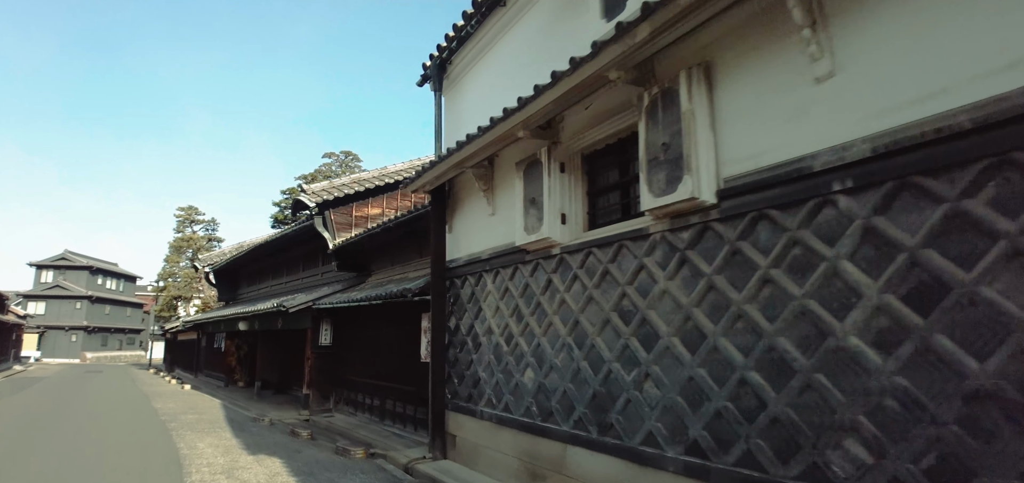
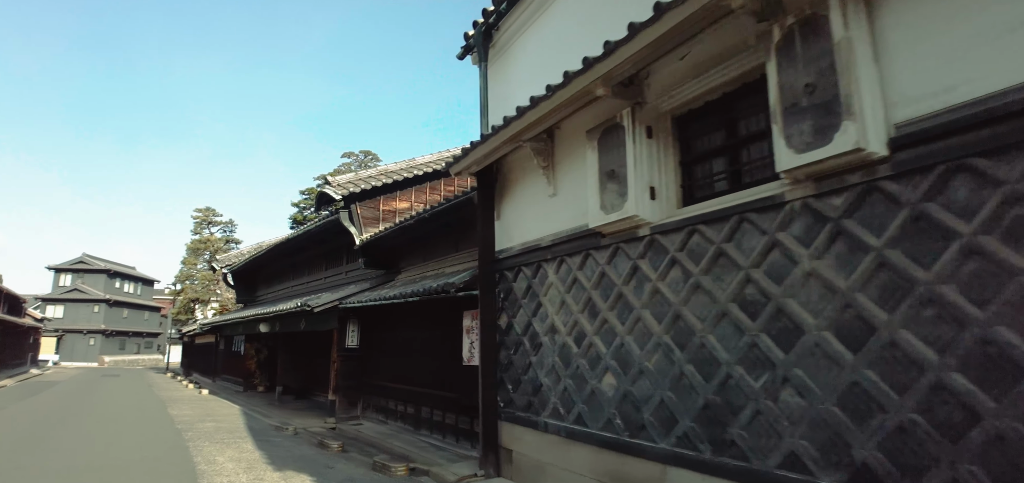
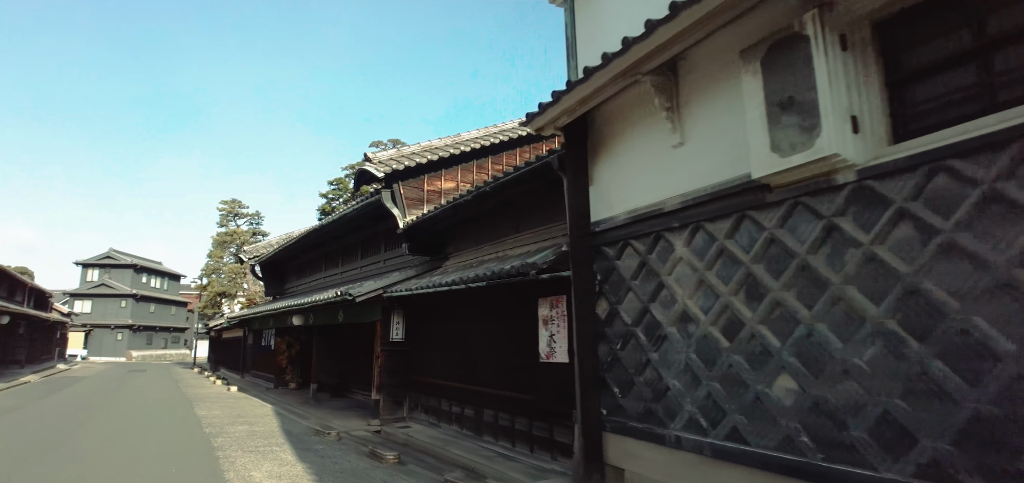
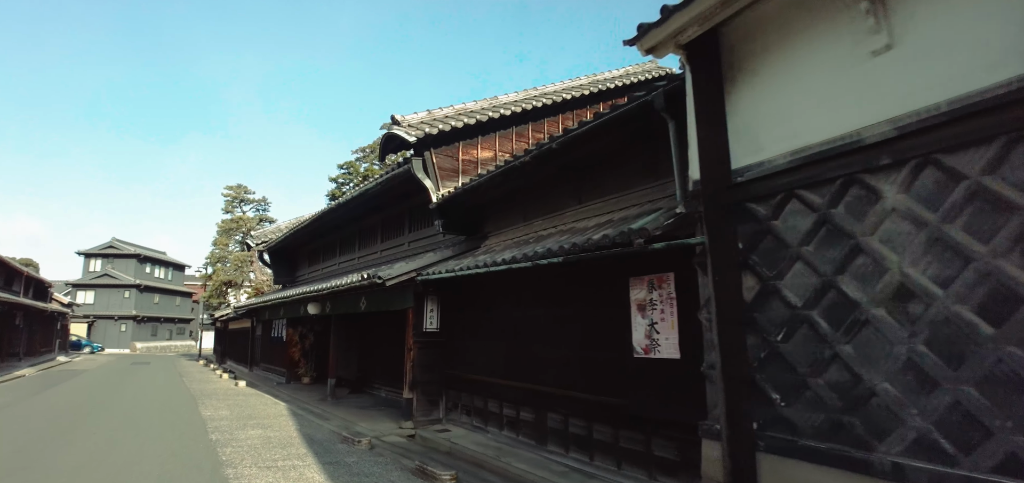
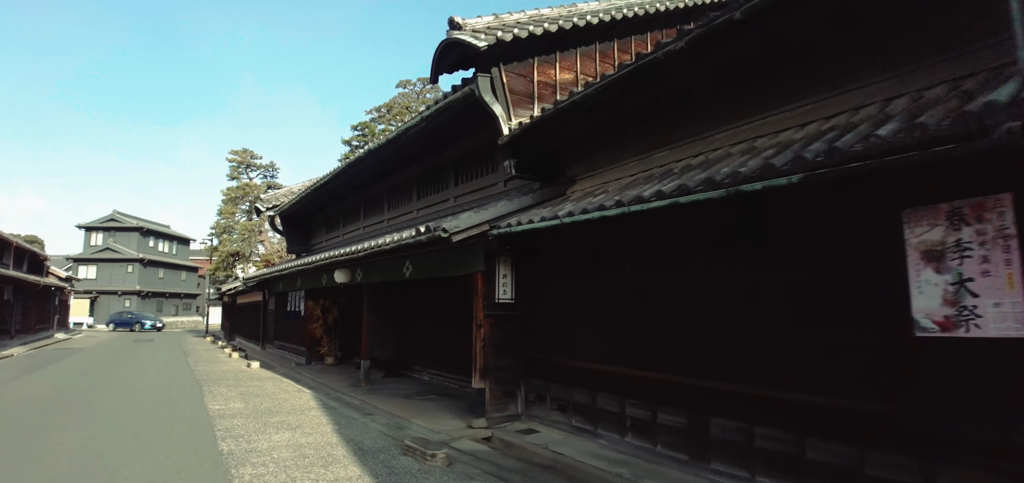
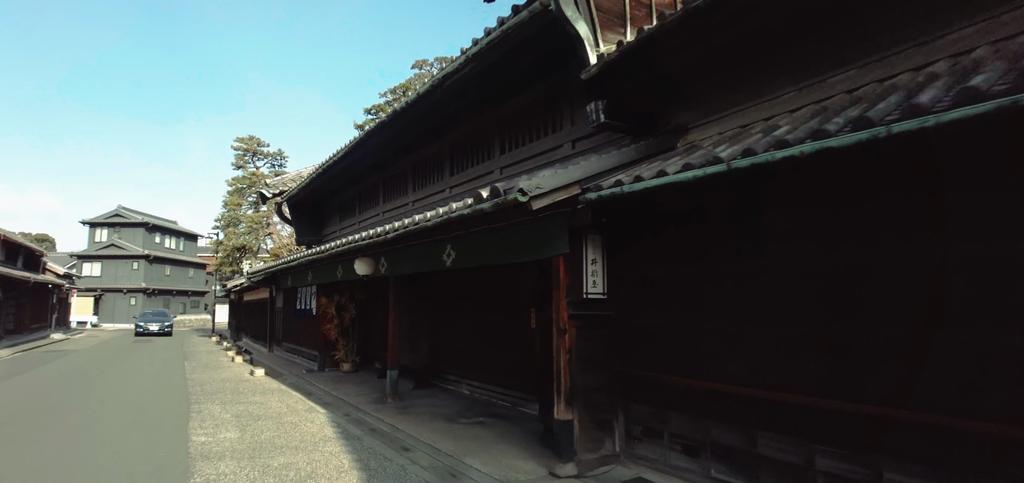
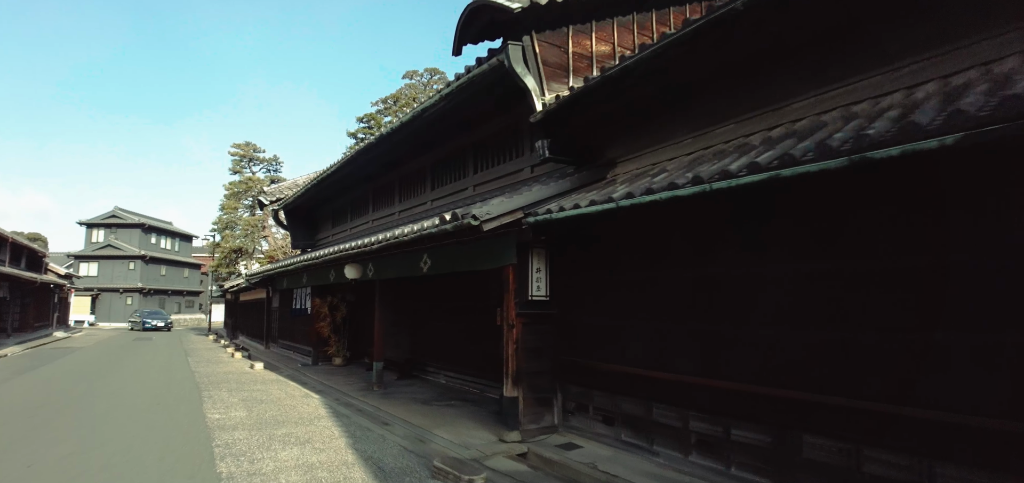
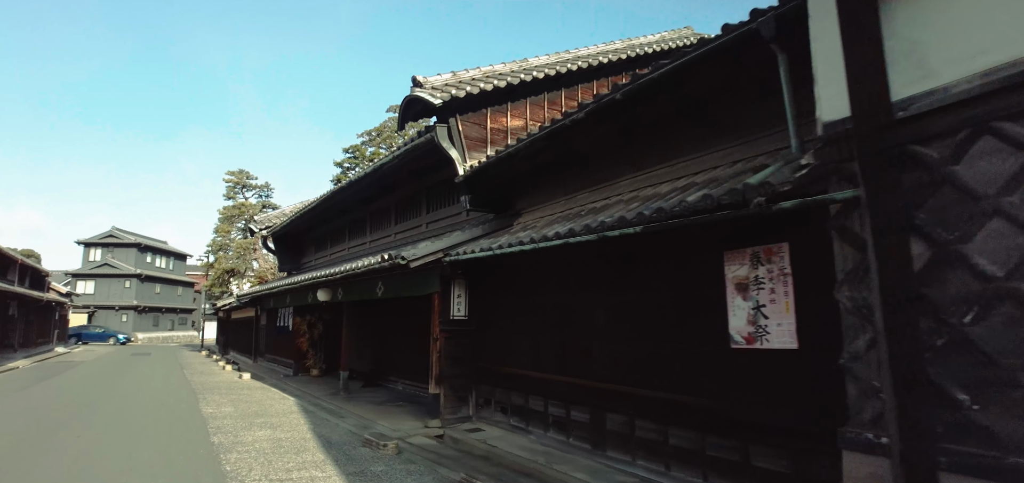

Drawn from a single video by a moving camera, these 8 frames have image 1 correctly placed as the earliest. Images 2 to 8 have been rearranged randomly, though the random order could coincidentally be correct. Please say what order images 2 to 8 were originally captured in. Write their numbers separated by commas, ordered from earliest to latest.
2, 3, 4, 8, 5, 7, 6
